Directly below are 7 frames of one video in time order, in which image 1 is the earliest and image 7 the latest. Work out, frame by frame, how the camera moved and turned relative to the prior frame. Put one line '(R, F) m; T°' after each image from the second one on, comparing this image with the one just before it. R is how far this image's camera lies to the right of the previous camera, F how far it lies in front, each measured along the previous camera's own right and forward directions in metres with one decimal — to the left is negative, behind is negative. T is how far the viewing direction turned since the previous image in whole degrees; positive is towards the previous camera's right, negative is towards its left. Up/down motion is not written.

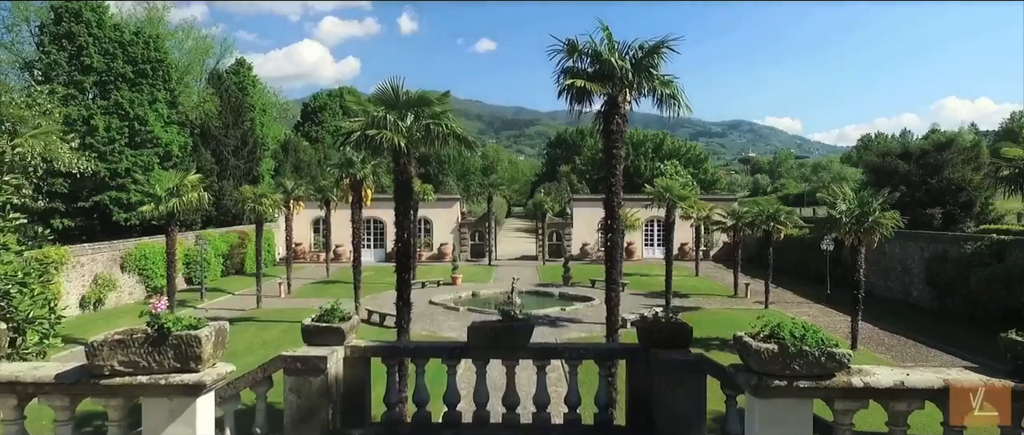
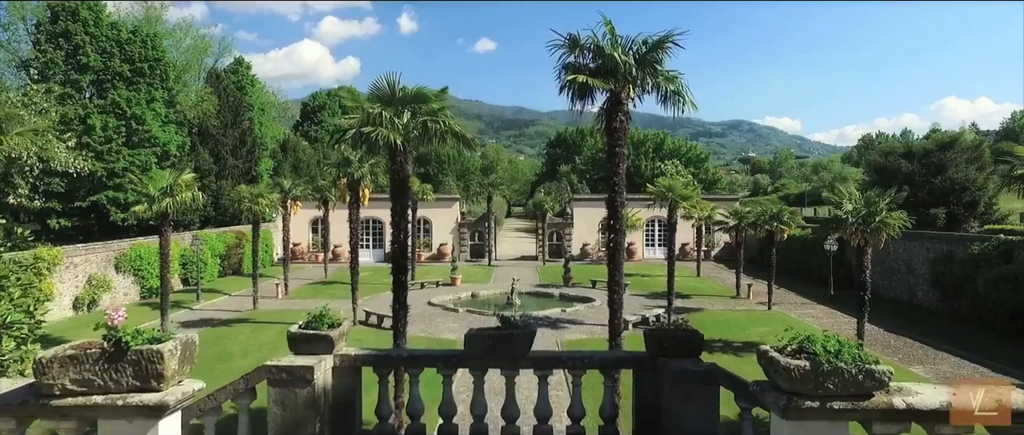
(0.0, +0.3) m; 0°
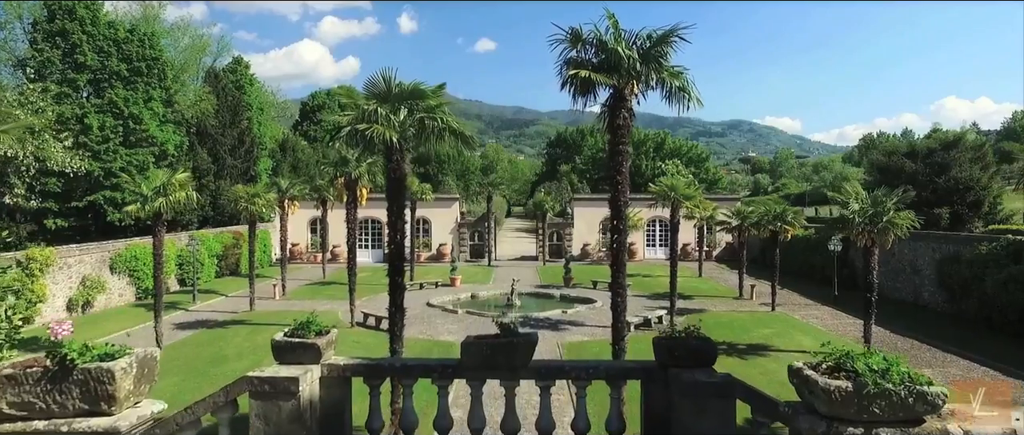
(0.0, +0.3) m; 0°
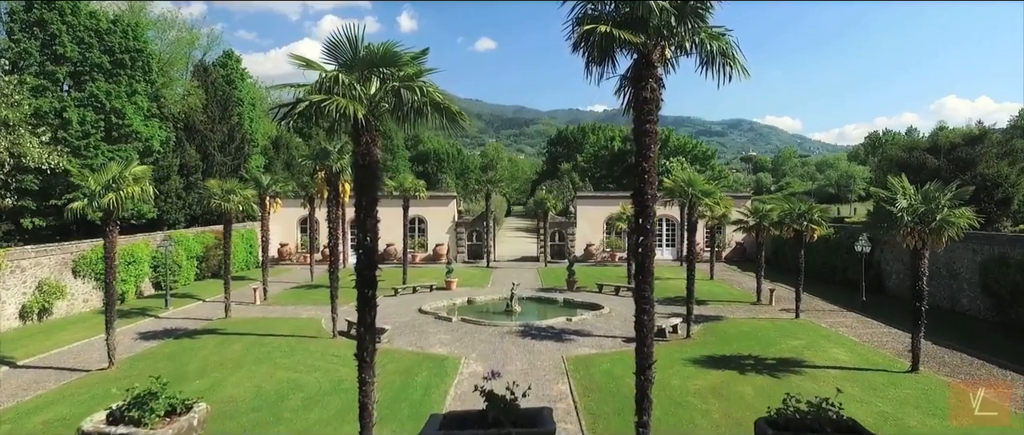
(0.0, +1.7) m; 0°
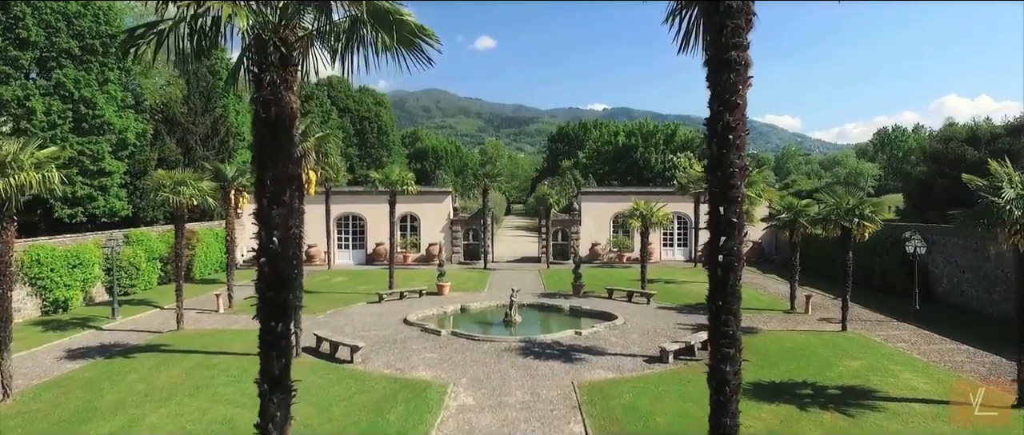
(0.0, +2.7) m; 0°
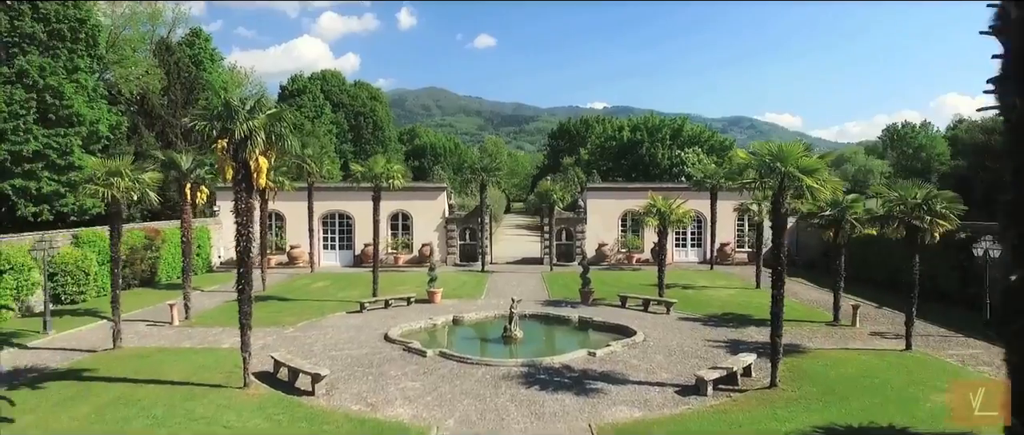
(0.0, +2.6) m; 0°
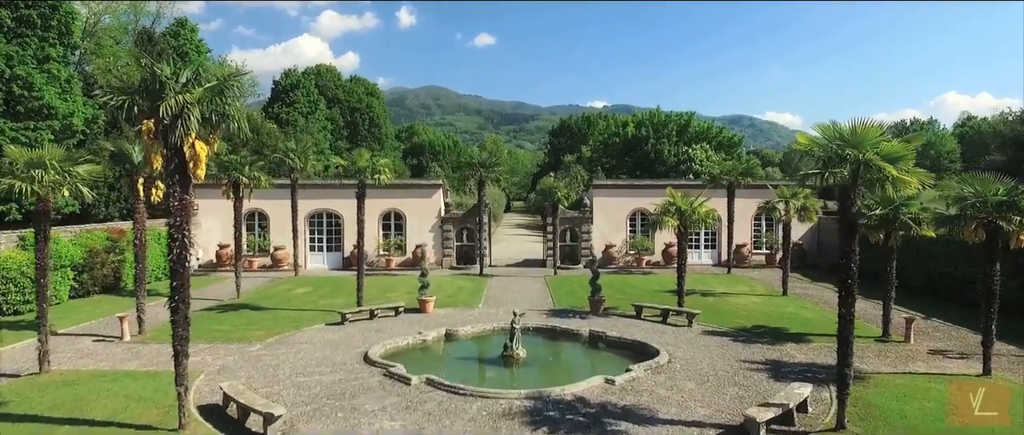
(0.0, +2.1) m; 0°
